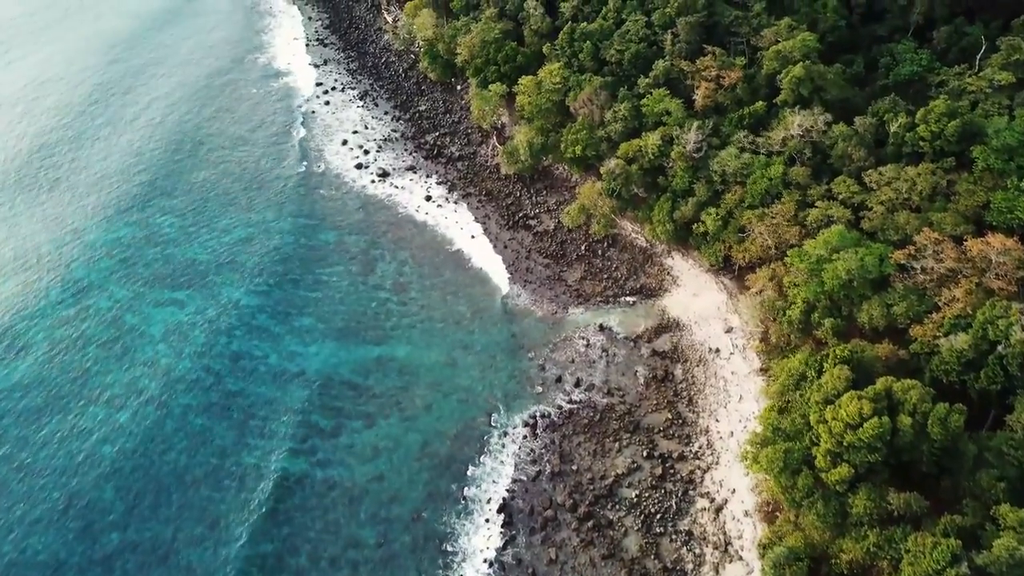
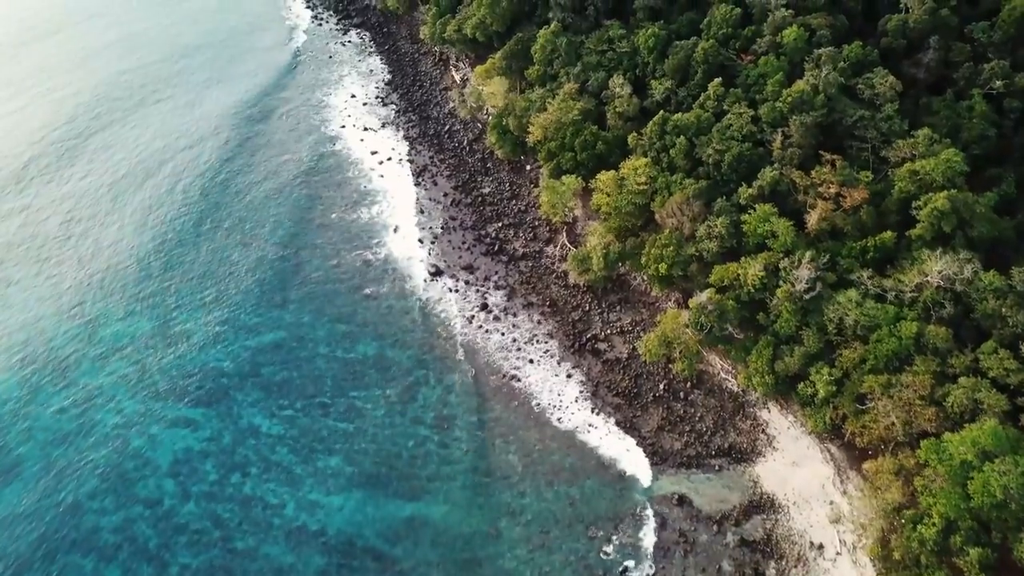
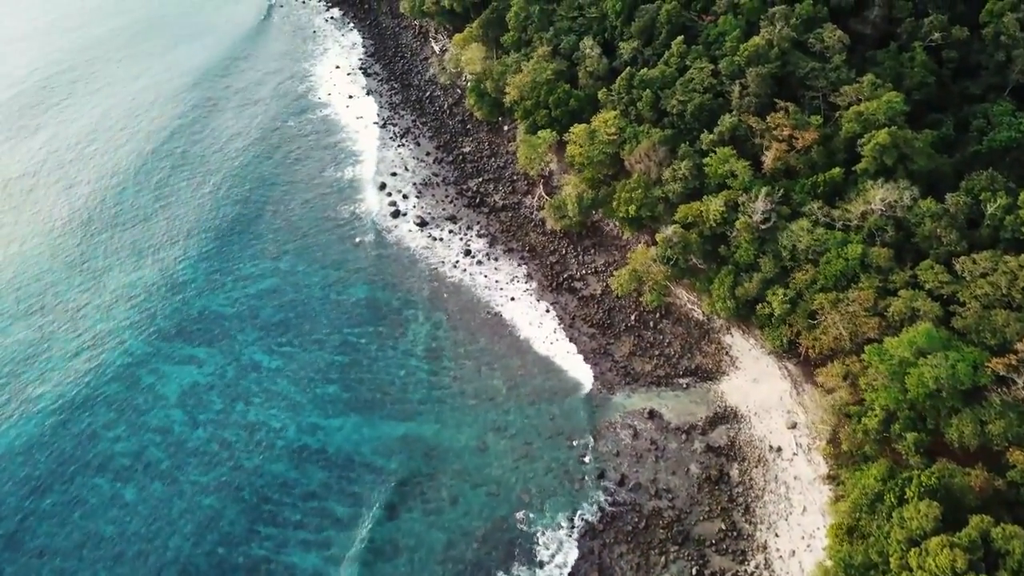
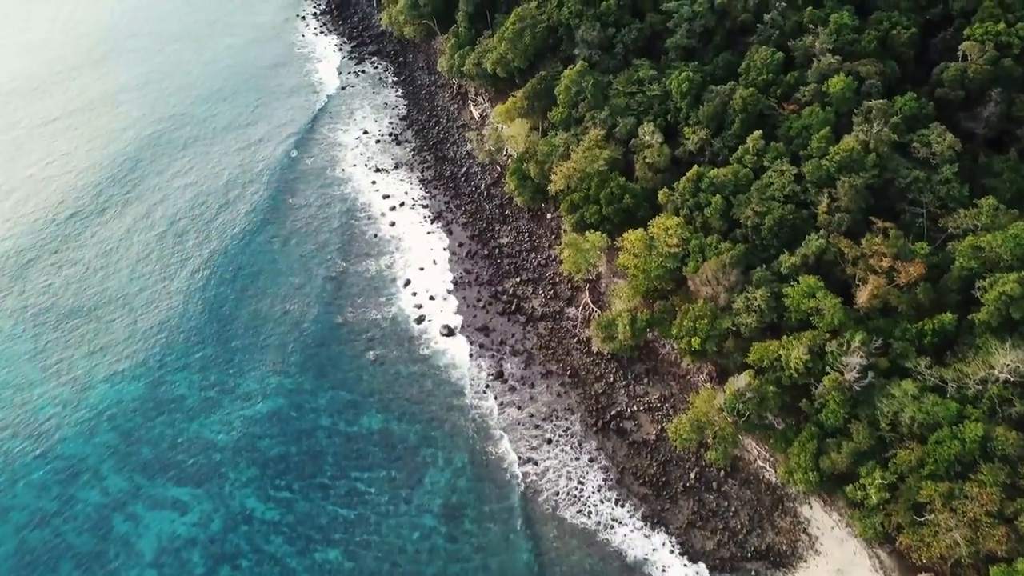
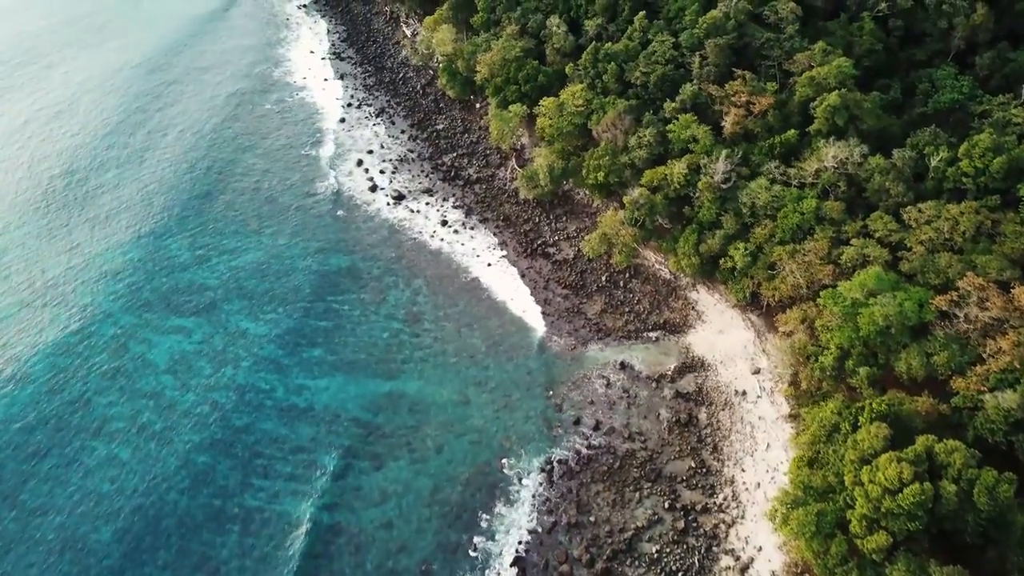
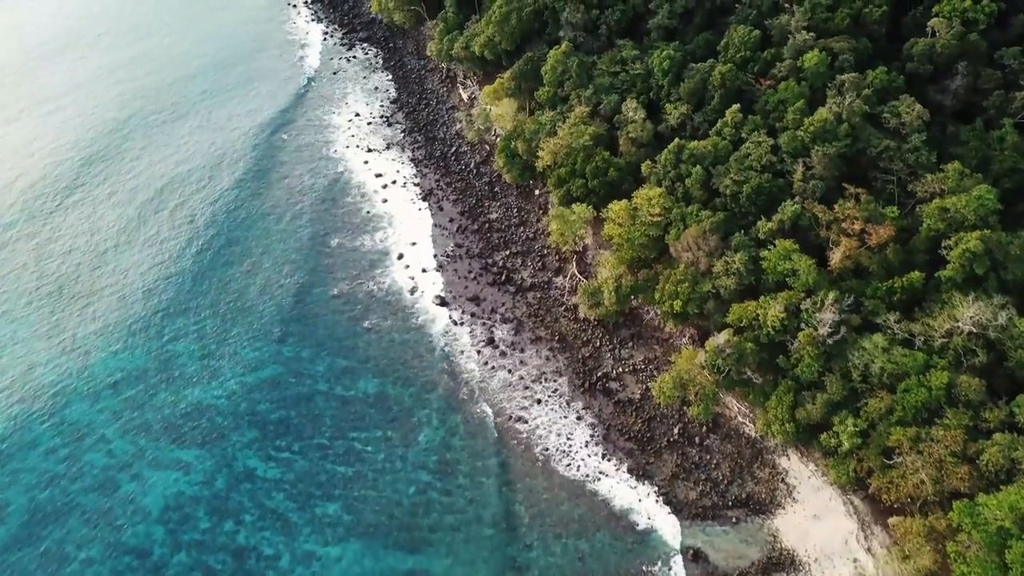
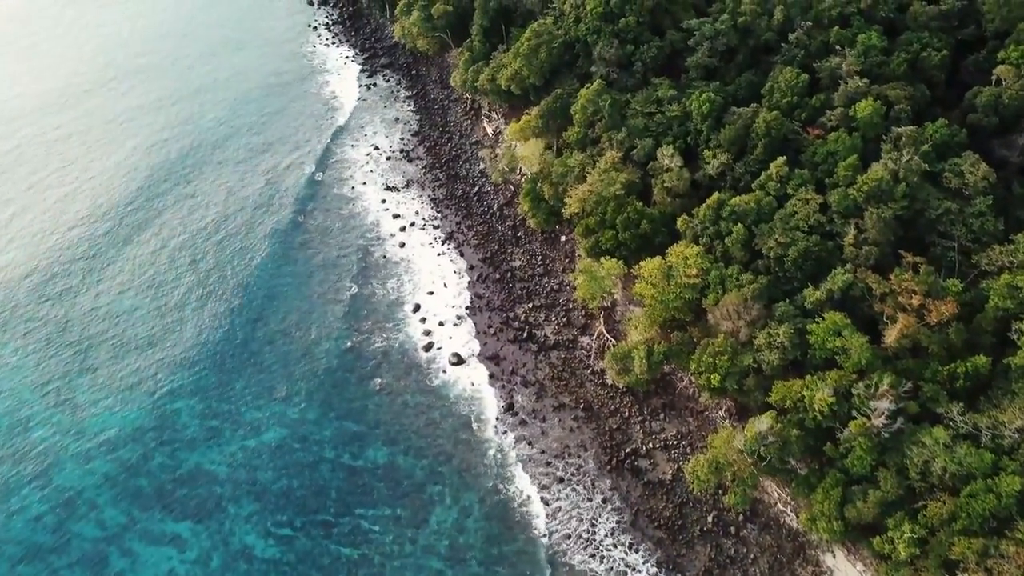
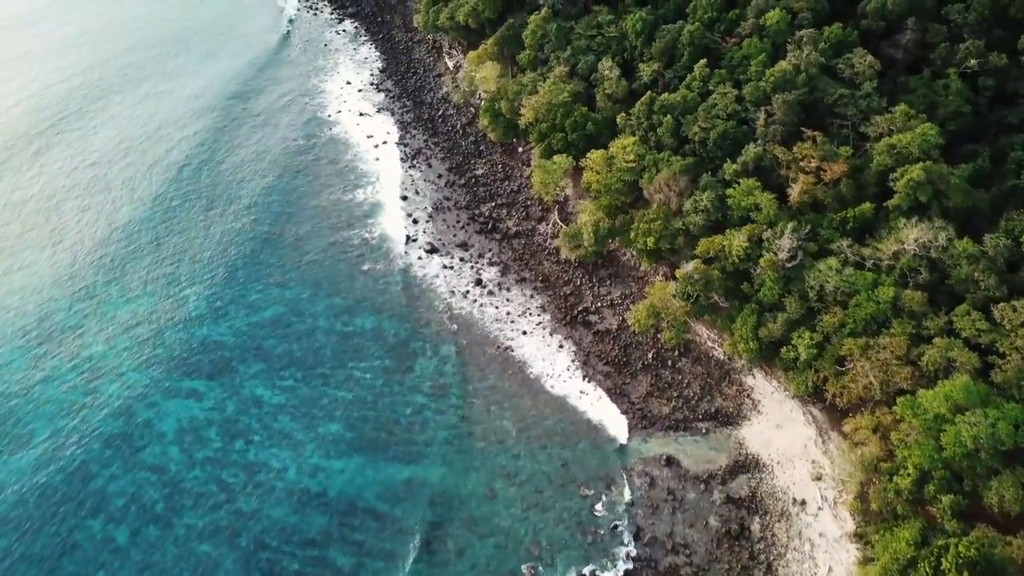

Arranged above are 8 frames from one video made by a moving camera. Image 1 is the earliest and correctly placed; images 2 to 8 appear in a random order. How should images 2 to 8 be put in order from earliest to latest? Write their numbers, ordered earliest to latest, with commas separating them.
5, 3, 8, 2, 6, 4, 7
